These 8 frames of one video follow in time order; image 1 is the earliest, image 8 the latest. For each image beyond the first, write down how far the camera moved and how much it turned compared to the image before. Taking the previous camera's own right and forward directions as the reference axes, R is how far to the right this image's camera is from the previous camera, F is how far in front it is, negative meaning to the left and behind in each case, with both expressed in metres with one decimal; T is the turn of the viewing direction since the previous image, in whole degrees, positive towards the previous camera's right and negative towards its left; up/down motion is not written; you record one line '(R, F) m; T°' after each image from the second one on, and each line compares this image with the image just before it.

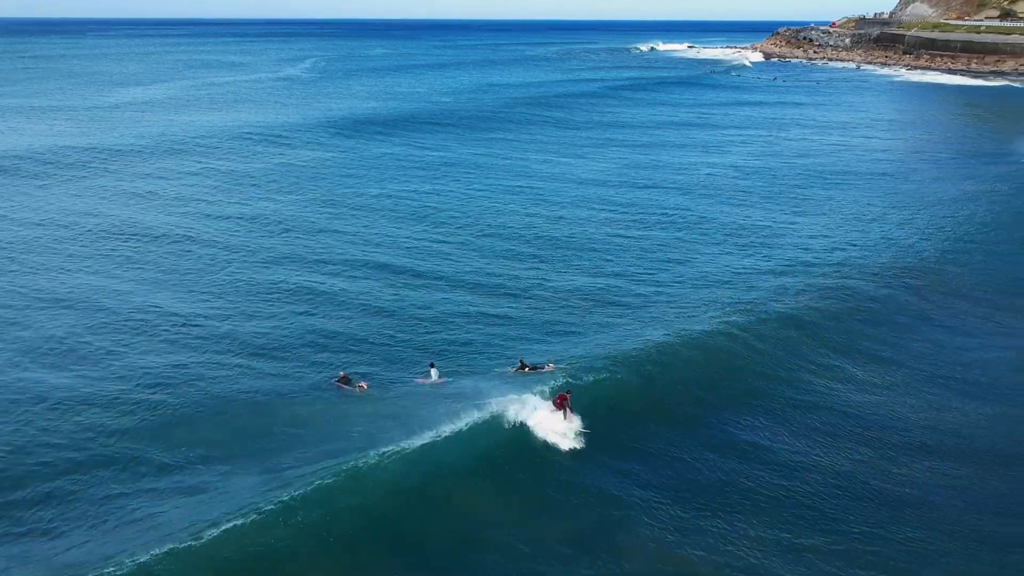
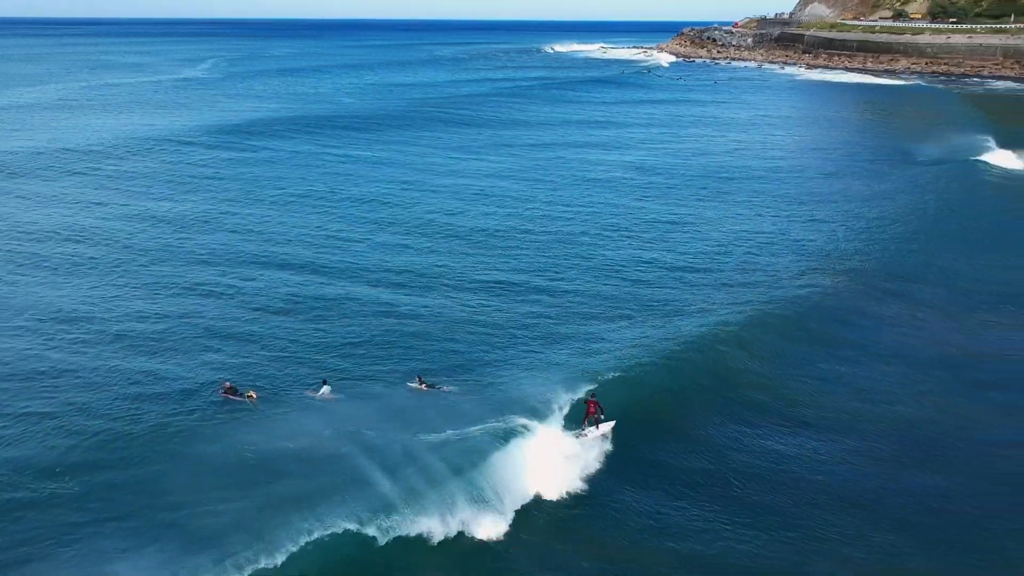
(+0.2, +0.2) m; +5°
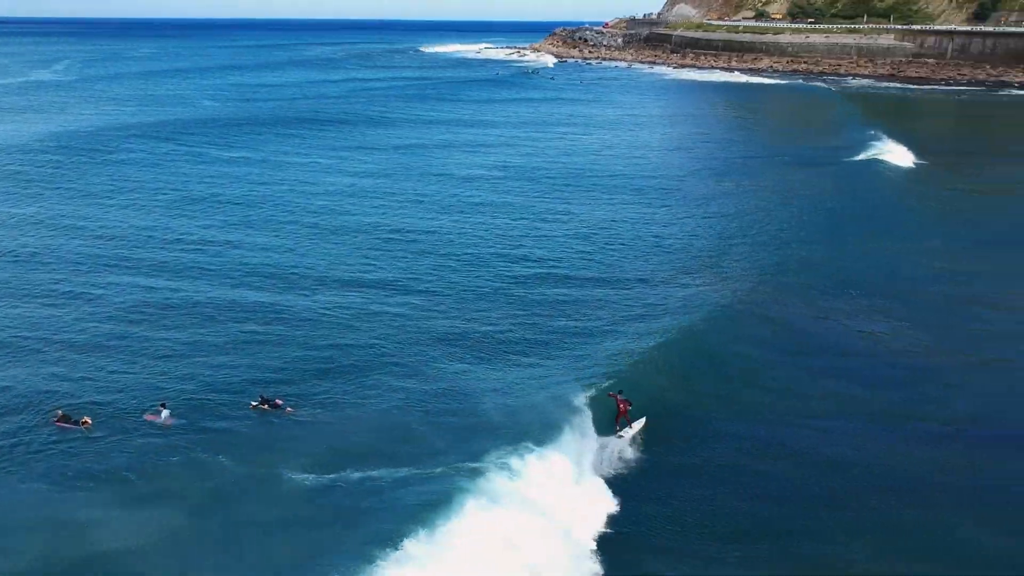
(+0.4, +0.3) m; +7°
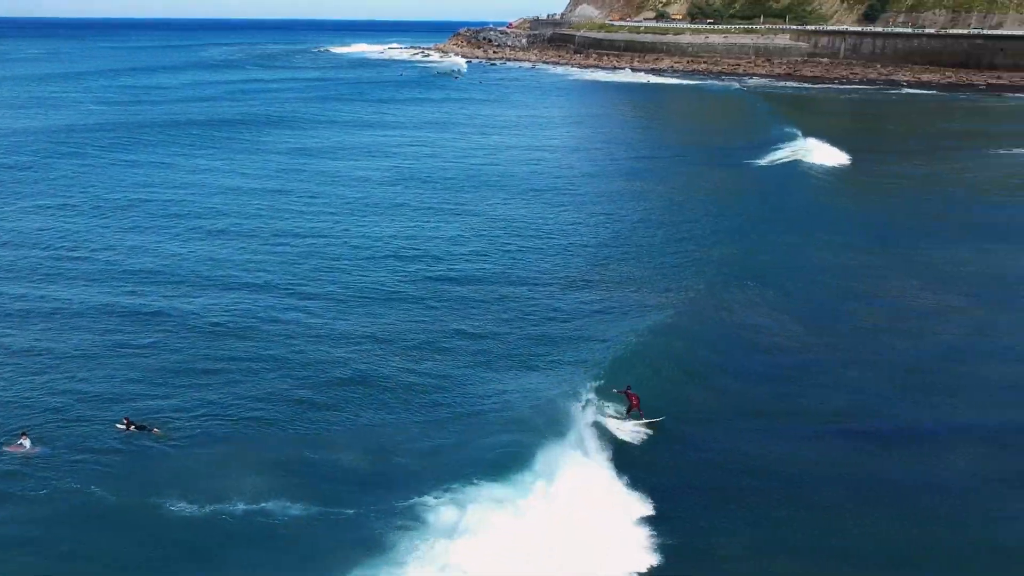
(+0.3, +0.3) m; +5°
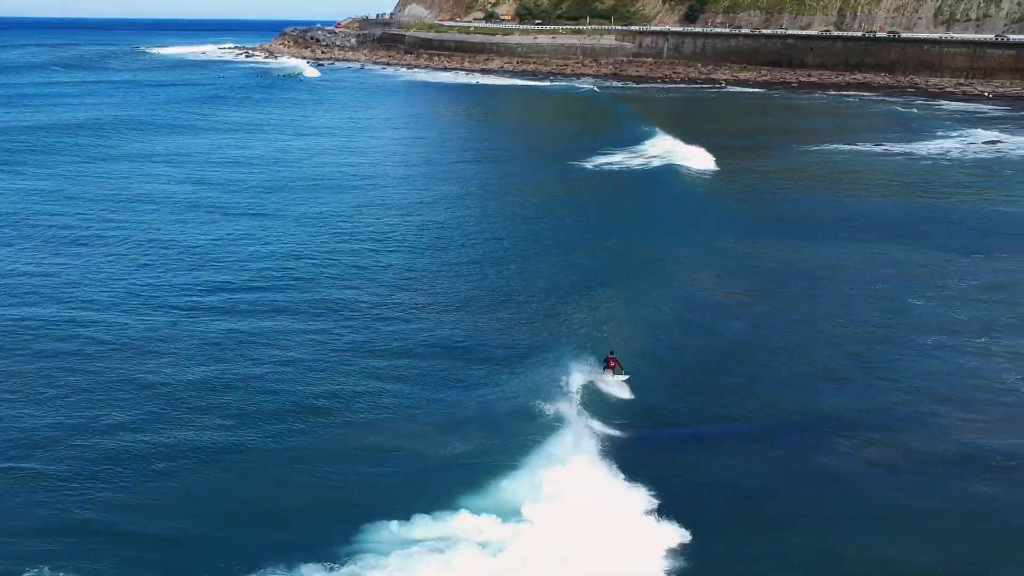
(+0.8, +0.6) m; +9°
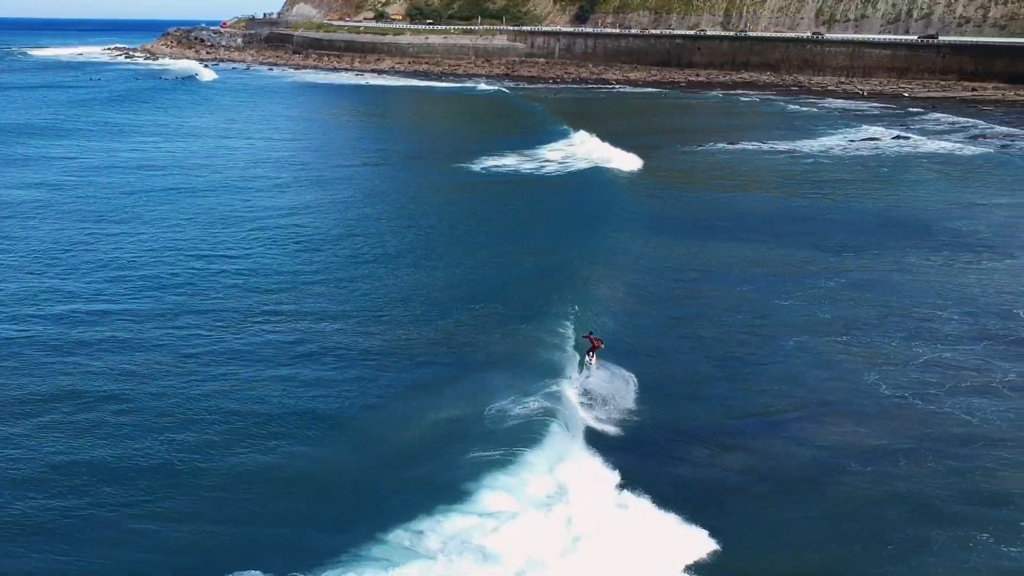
(+0.8, +0.7) m; +5°
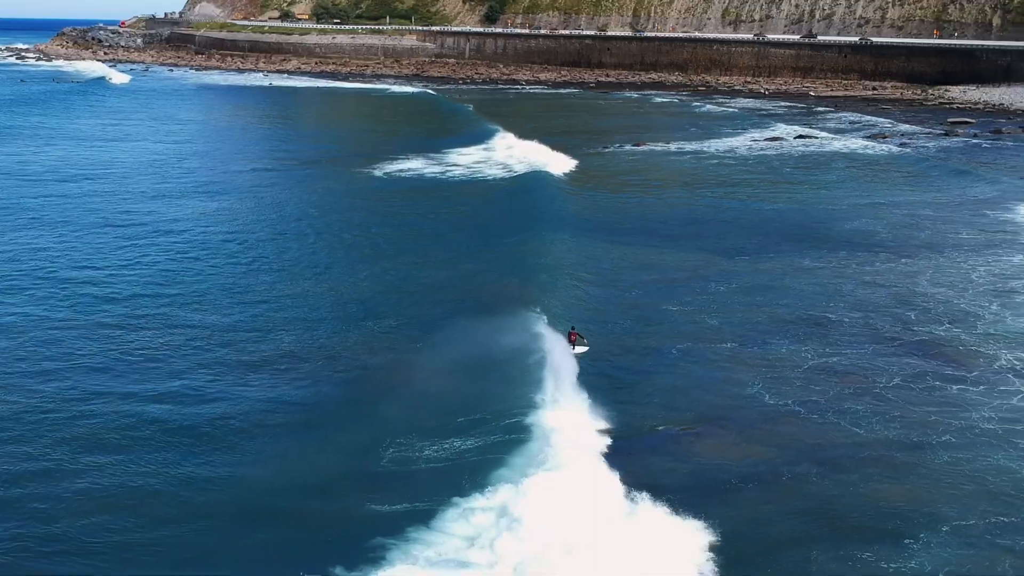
(+0.7, +0.7) m; +4°
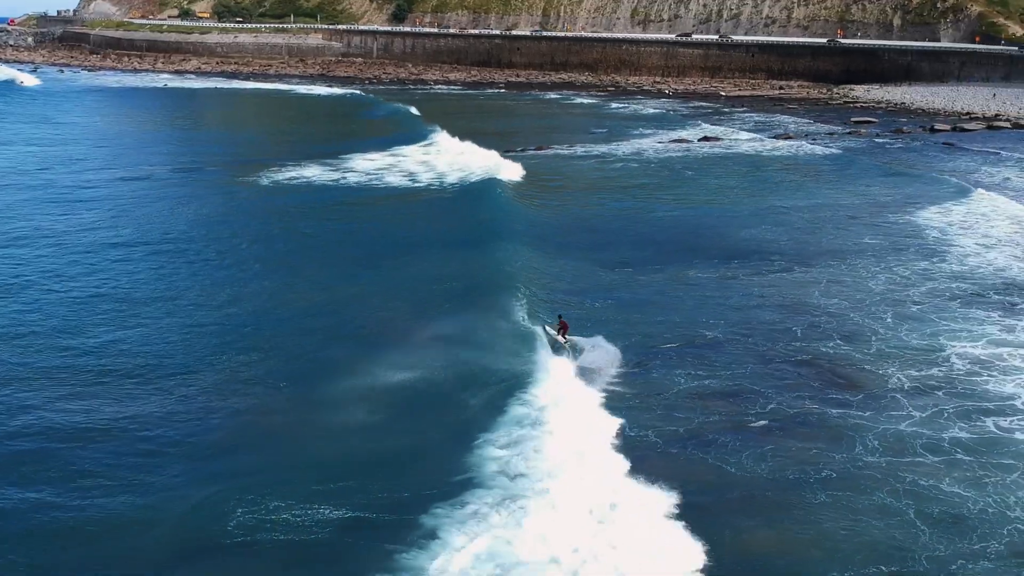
(+1.0, +1.2) m; +4°
